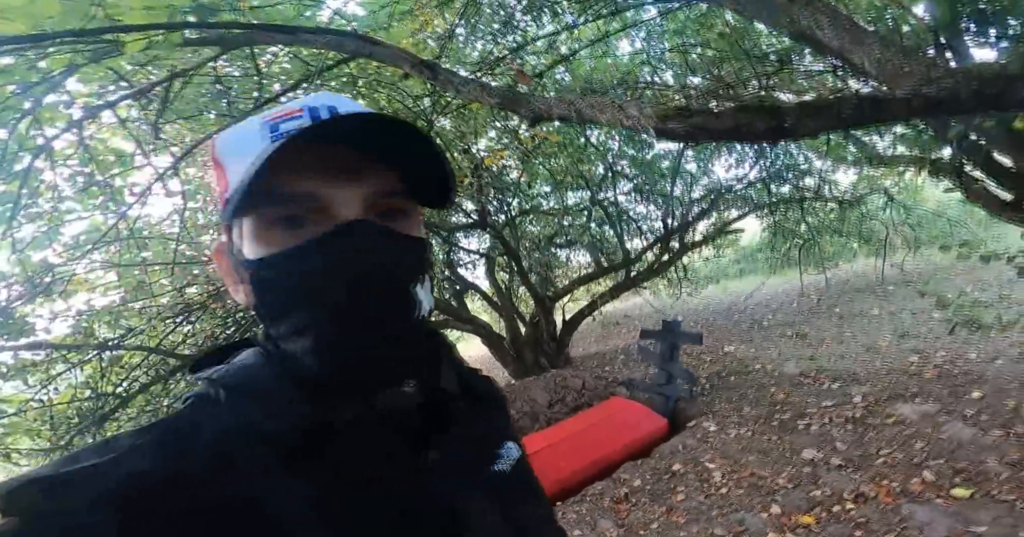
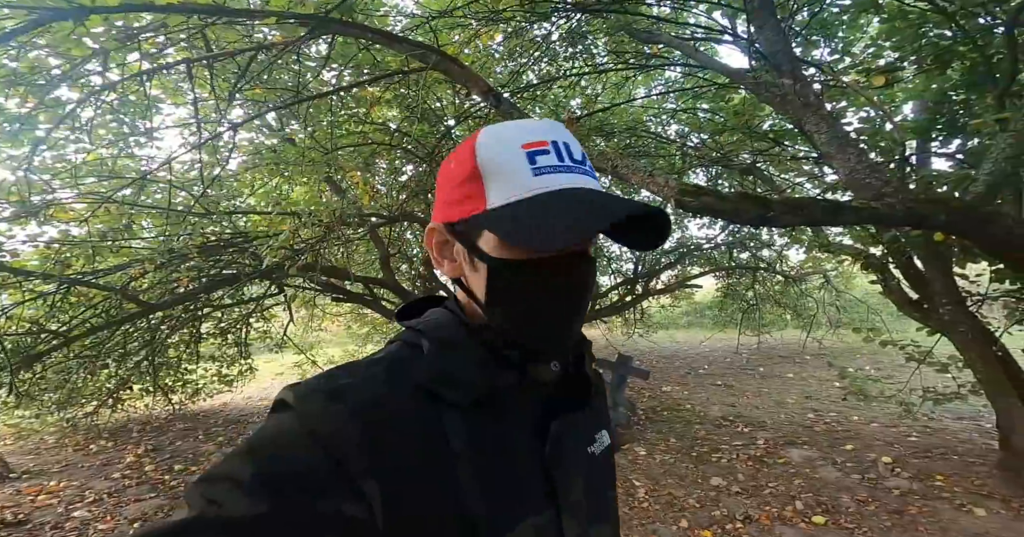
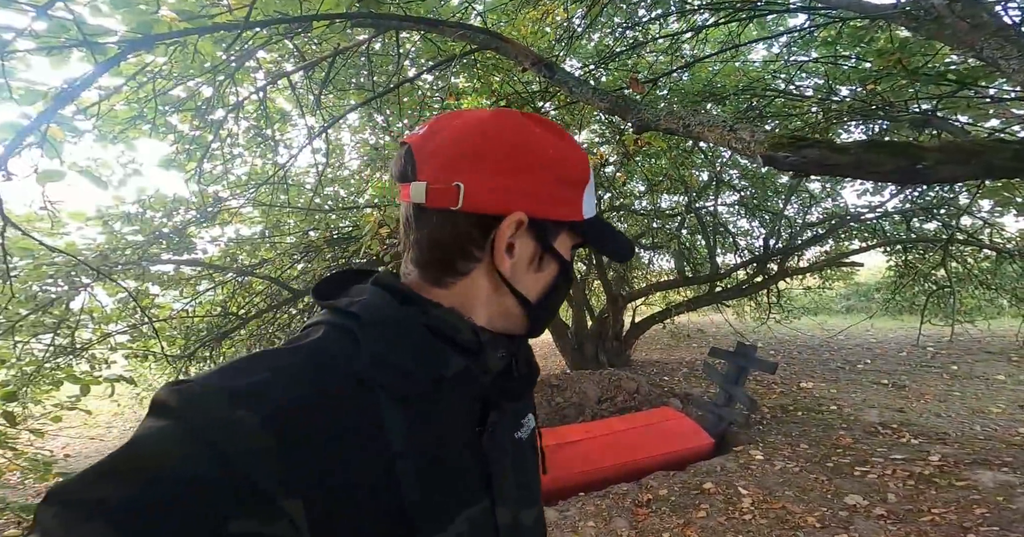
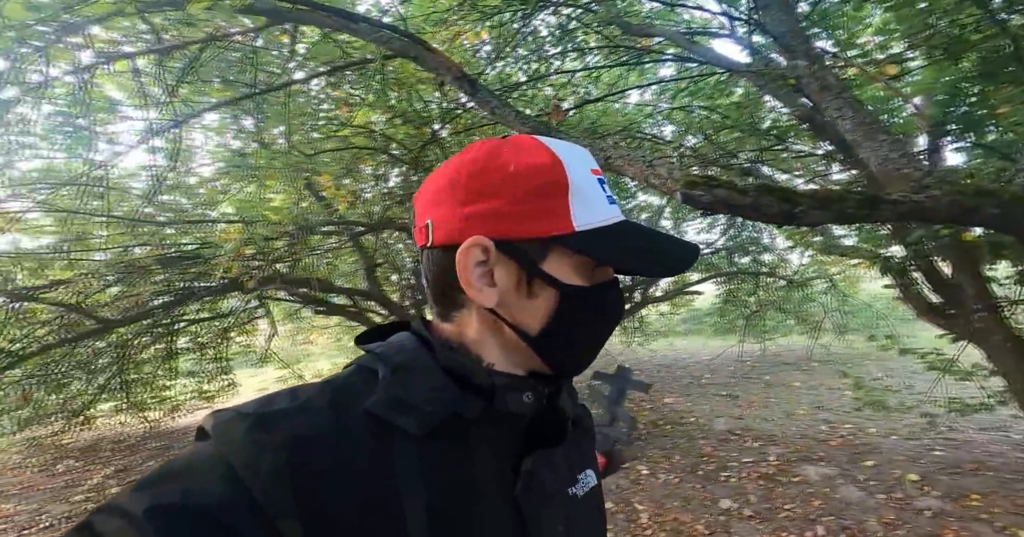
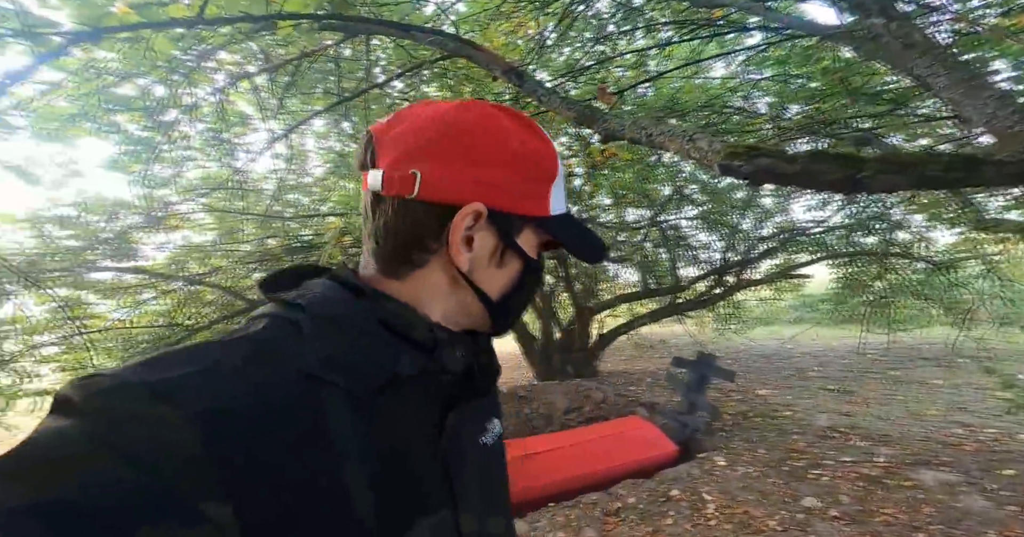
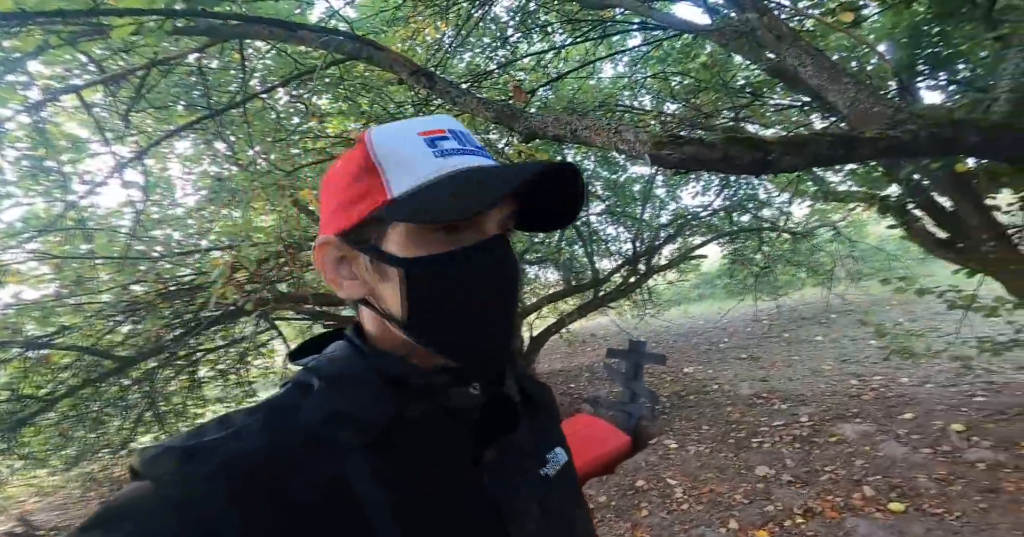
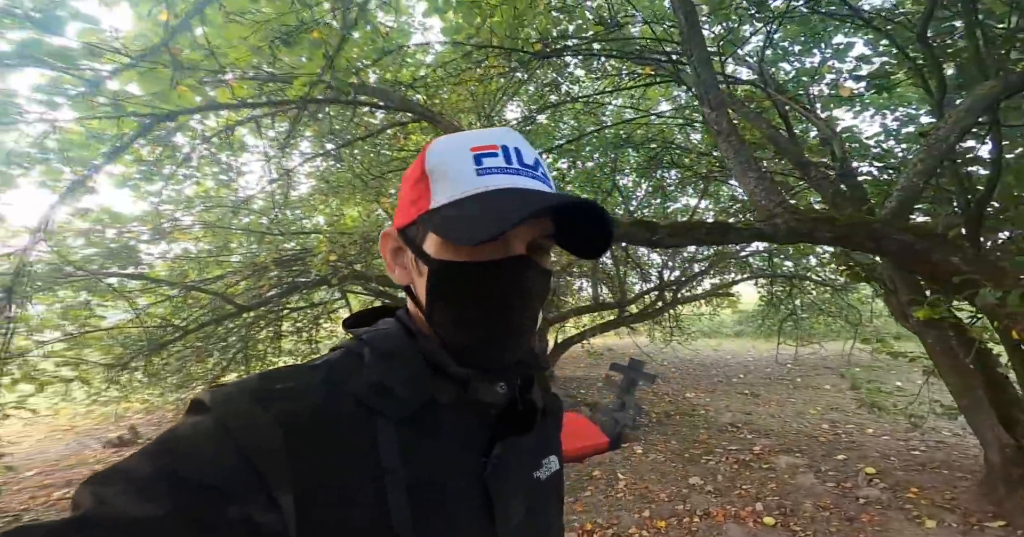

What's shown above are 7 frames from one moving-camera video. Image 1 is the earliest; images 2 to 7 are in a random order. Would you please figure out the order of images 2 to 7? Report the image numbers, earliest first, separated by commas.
6, 4, 5, 3, 2, 7
